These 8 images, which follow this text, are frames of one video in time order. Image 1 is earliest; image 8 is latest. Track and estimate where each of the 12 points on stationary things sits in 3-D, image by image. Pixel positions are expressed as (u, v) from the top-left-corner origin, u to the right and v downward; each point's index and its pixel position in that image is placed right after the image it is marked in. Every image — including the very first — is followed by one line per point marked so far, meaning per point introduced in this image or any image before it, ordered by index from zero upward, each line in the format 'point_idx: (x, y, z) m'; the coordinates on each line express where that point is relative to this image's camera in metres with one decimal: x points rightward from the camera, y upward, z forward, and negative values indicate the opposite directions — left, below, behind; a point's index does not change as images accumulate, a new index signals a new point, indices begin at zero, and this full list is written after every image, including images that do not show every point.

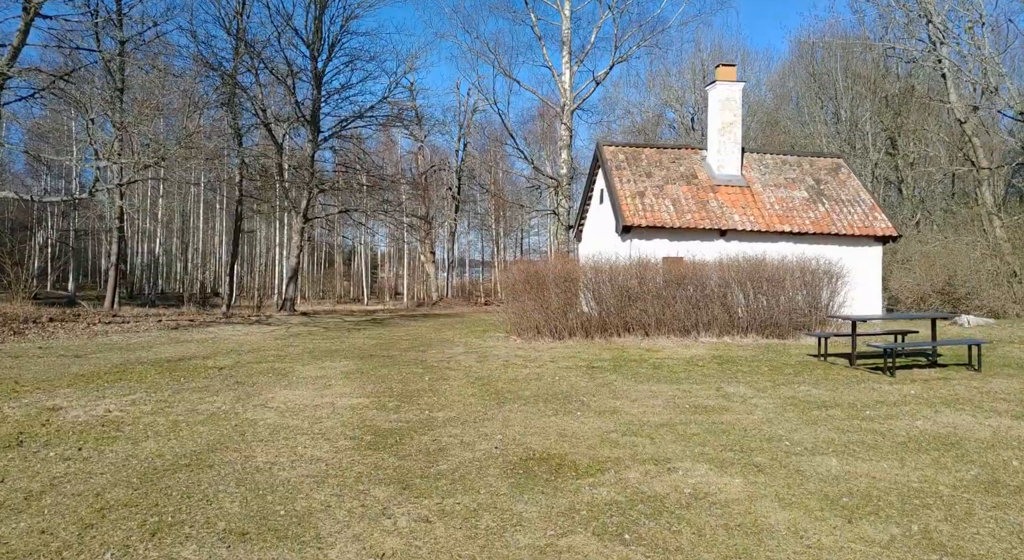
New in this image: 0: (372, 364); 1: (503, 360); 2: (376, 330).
0: (-1.8, -1.1, +10.2) m
1: (-0.1, -1.1, +10.6) m
2: (-2.9, -1.1, +16.9) m
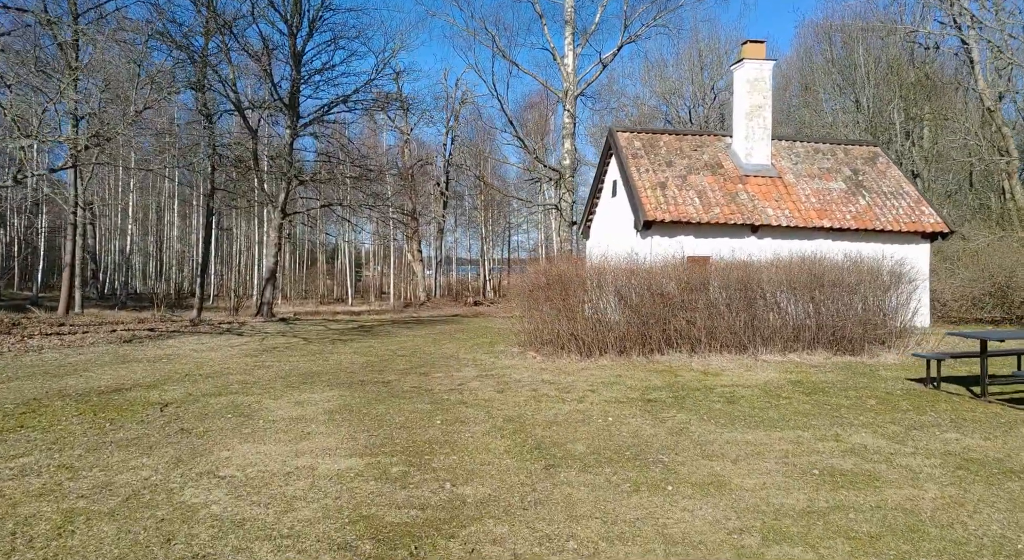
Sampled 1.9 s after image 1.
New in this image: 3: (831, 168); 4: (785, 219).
0: (-1.5, -1.2, +7.9) m
1: (+0.2, -1.2, +8.4) m
2: (-2.7, -1.2, +14.6) m
3: (+7.9, +2.8, +19.7) m
4: (+6.1, +1.4, +17.7) m
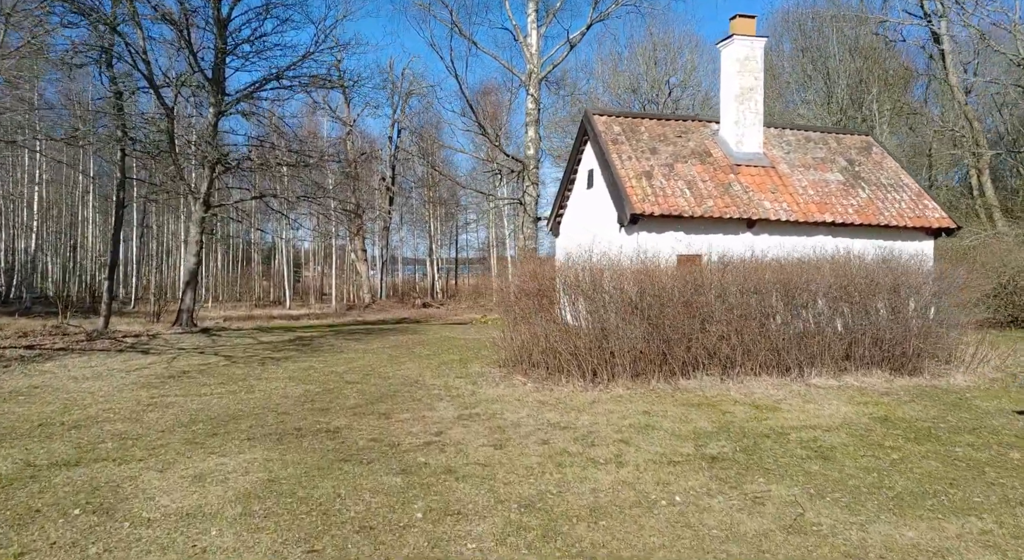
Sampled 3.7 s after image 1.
0: (-1.4, -1.2, +5.4) m
1: (+0.2, -1.2, +6.0) m
2: (-3.2, -1.2, +12.0) m
3: (+7.1, +2.7, +17.8) m
4: (+5.4, +1.3, +15.7) m
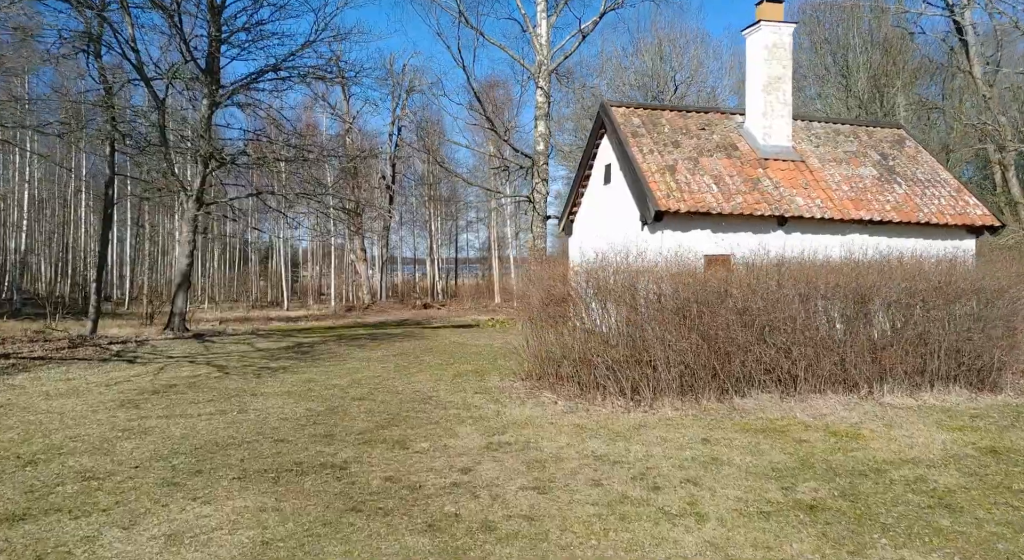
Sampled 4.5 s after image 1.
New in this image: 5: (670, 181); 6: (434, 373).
0: (-1.1, -1.3, +4.3) m
1: (+0.5, -1.3, +4.9) m
2: (-2.9, -1.3, +10.9) m
3: (+7.3, +2.7, +16.8) m
4: (+5.6, +1.3, +14.6) m
5: (+2.9, +1.8, +14.8) m
6: (-1.0, -1.2, +10.7) m
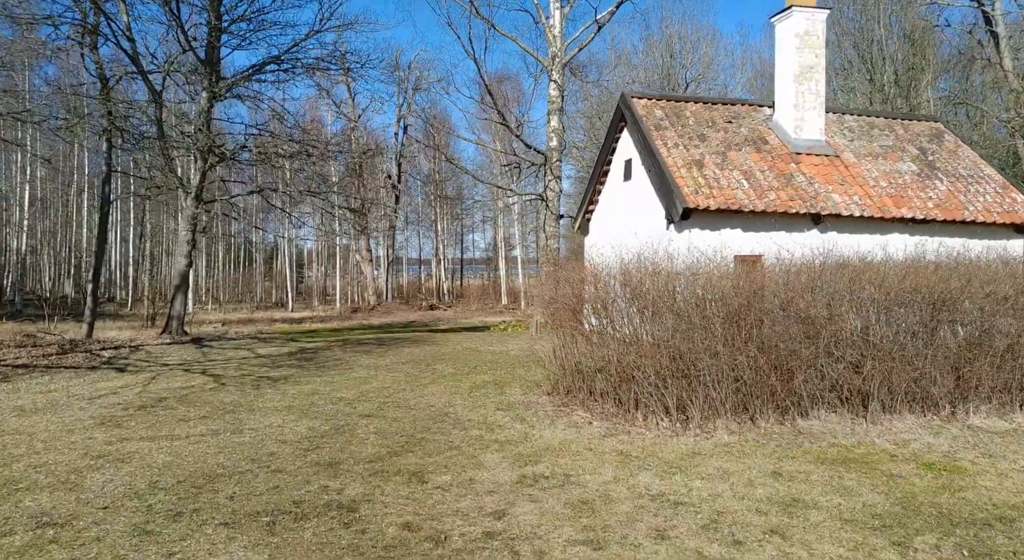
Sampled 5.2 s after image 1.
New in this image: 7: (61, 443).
0: (-0.9, -1.3, +3.4) m
1: (+0.7, -1.3, +4.0) m
2: (-2.6, -1.3, +10.0) m
3: (+7.7, +2.7, +15.9) m
4: (+5.9, +1.3, +13.7) m
5: (+3.2, +1.8, +13.8) m
6: (-0.8, -1.3, +9.7) m
7: (-3.6, -1.3, +6.2) m
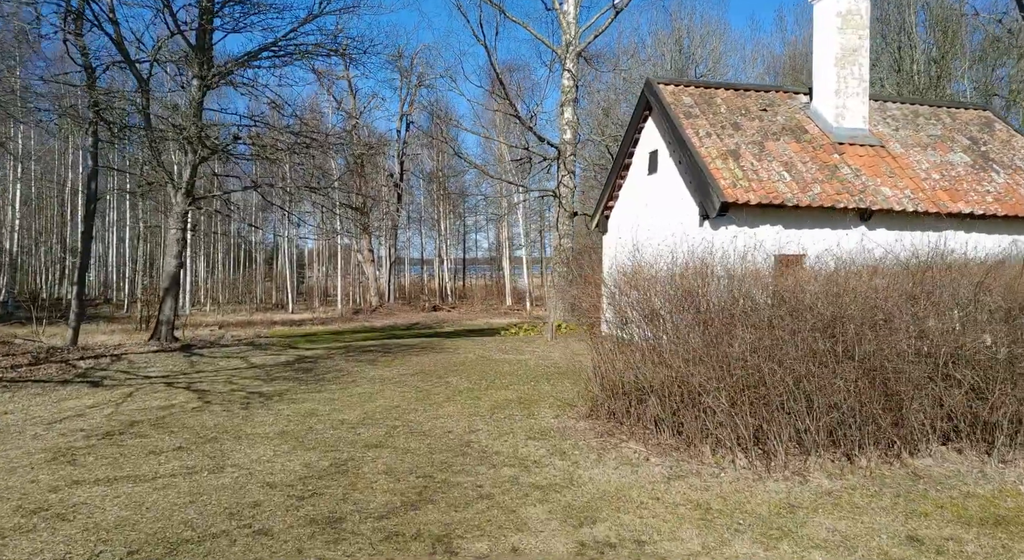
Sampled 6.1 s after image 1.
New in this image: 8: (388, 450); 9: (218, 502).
0: (-0.6, -1.3, +2.2) m
1: (+1.0, -1.3, +2.8) m
2: (-2.3, -1.3, +8.8) m
3: (+7.9, +2.7, +14.6) m
4: (+6.2, +1.2, +12.4) m
5: (+3.5, +1.8, +12.6) m
6: (-0.5, -1.3, +8.5) m
7: (-3.3, -1.3, +5.0) m
8: (-1.0, -1.3, +6.3) m
9: (-1.8, -1.3, +4.8) m
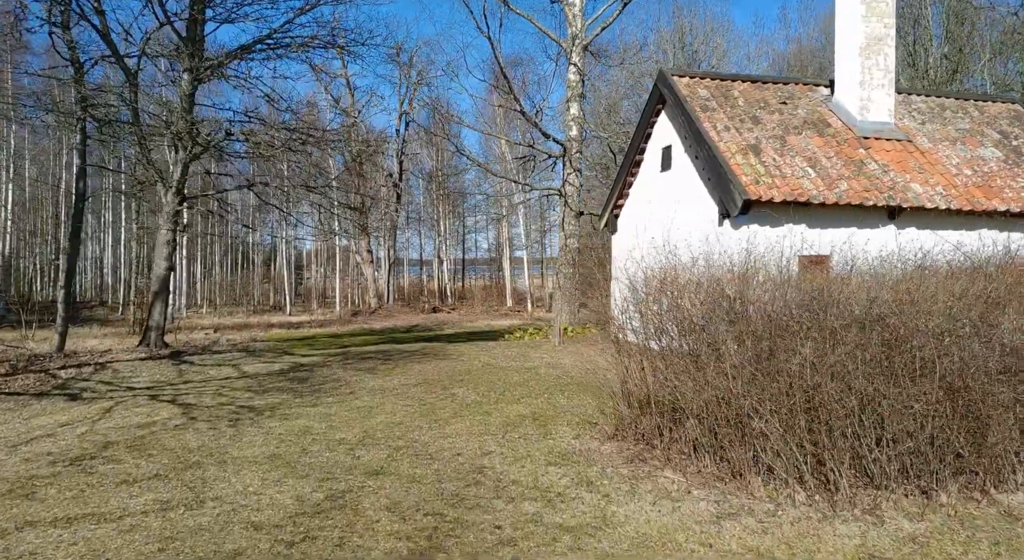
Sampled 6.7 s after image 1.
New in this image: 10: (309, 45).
0: (-0.5, -1.4, +1.4) m
1: (+1.1, -1.4, +2.1) m
2: (-2.2, -1.4, +8.1) m
3: (+8.1, +2.6, +13.9) m
4: (+6.3, +1.2, +11.7) m
5: (+3.7, +1.7, +11.9) m
6: (-0.3, -1.3, +7.8) m
7: (-3.1, -1.4, +4.3) m
8: (-0.9, -1.4, +5.5) m
9: (-1.7, -1.4, +4.1) m
10: (-4.1, +4.8, +16.1) m
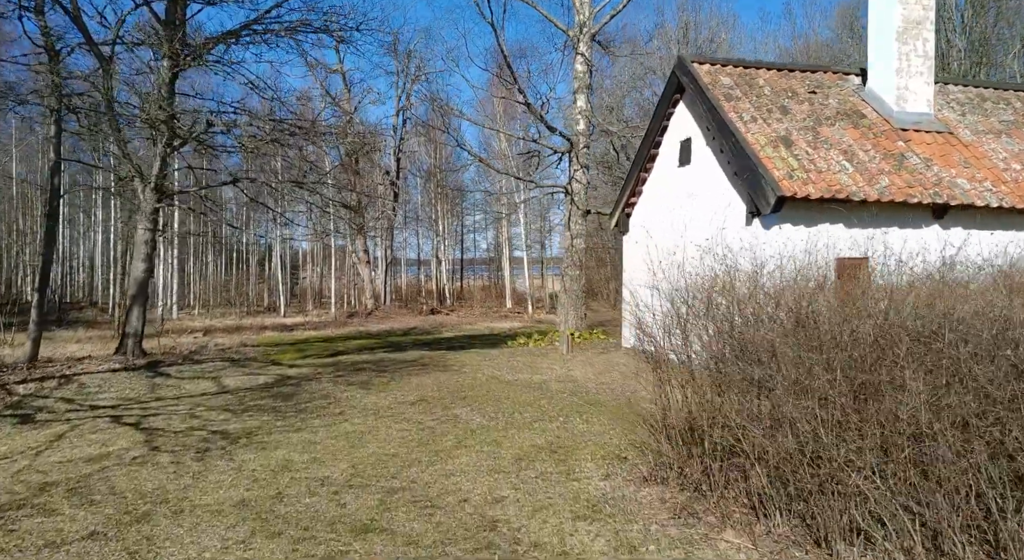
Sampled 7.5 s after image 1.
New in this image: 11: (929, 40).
0: (-0.4, -1.5, +0.3) m
1: (+1.3, -1.4, +1.0) m
2: (-2.1, -1.5, +7.0) m
3: (+8.2, +2.6, +12.8) m
4: (+6.4, +1.1, +10.6) m
5: (+3.8, +1.7, +10.8) m
6: (-0.2, -1.4, +6.7) m
7: (-3.0, -1.4, +3.2) m
8: (-0.8, -1.5, +4.4) m
9: (-1.5, -1.5, +3.0) m
10: (-4.0, +4.7, +15.0) m
11: (+6.5, +3.7, +12.3) m
